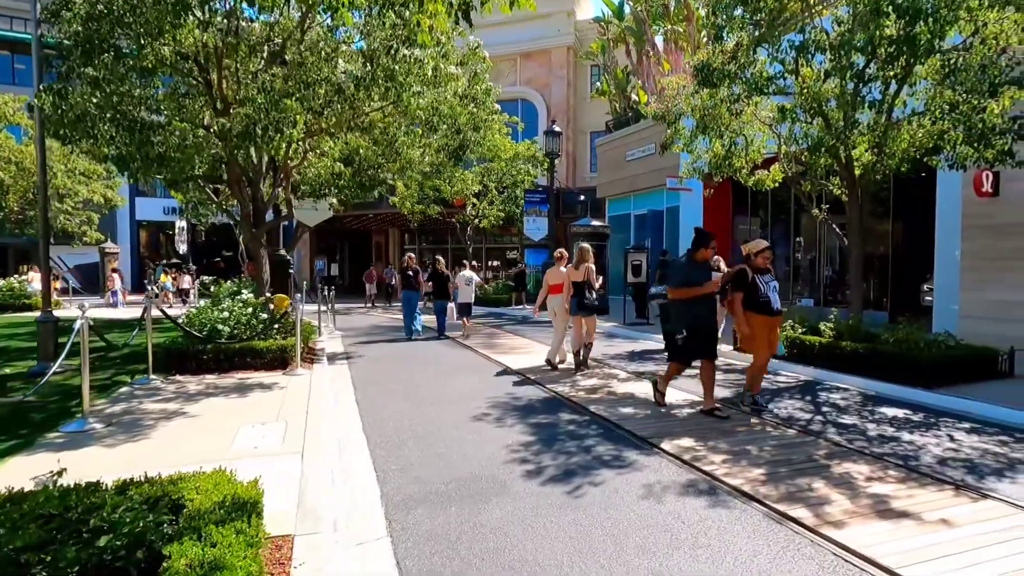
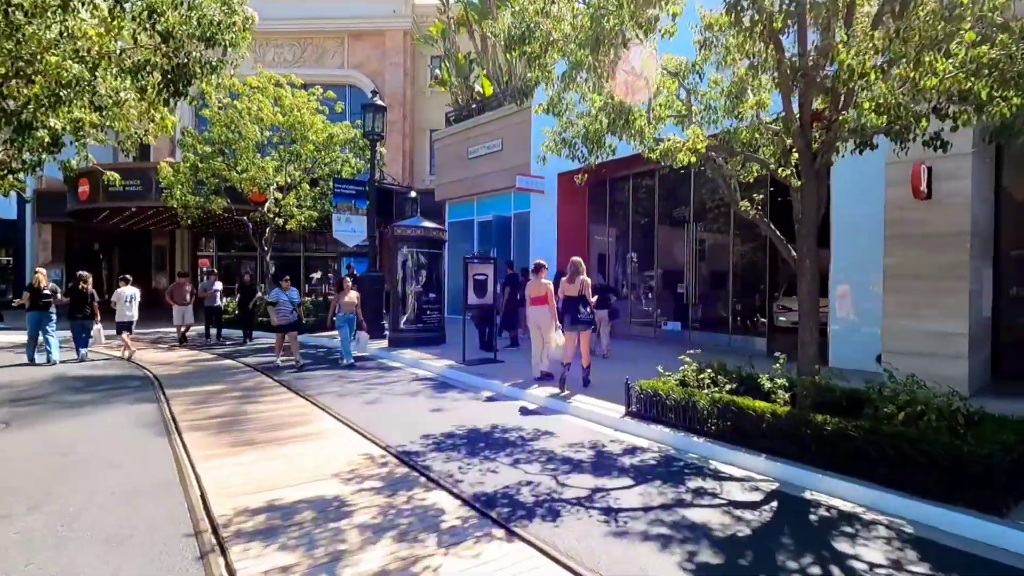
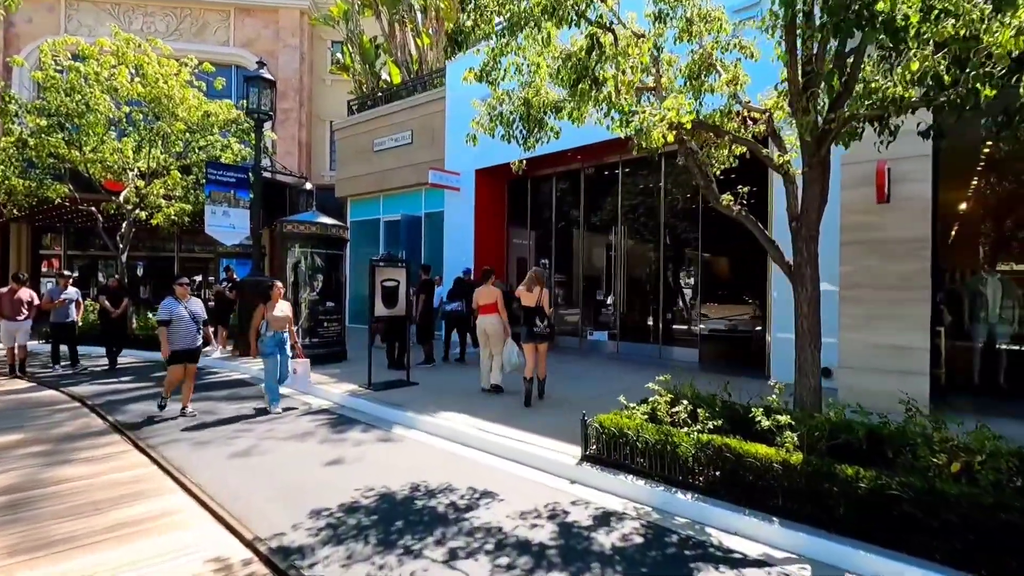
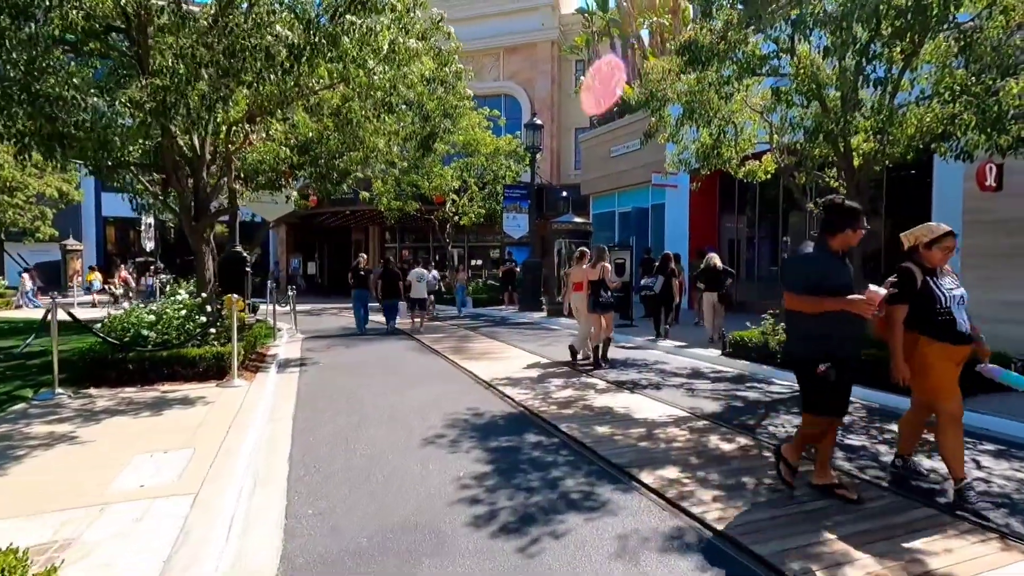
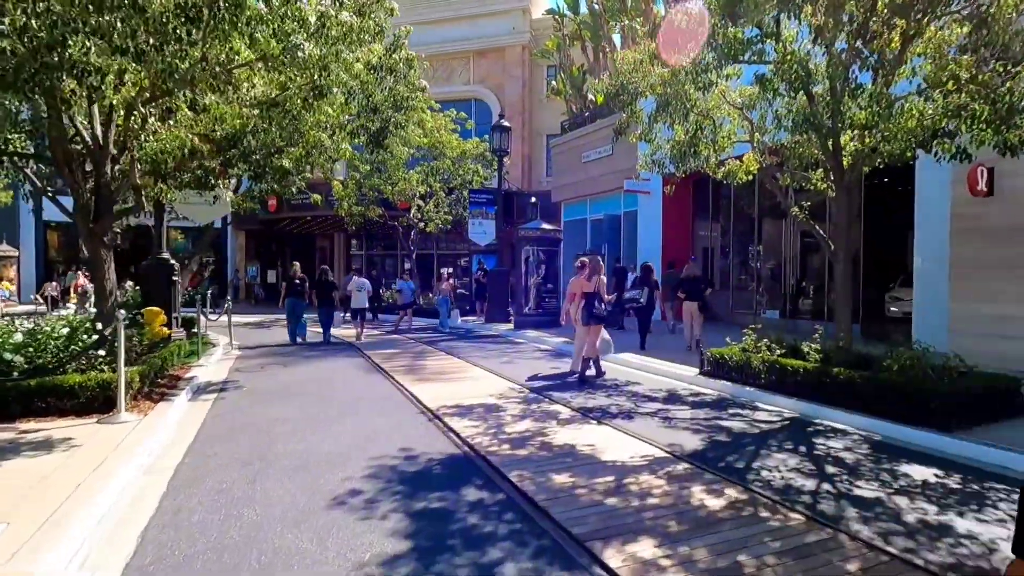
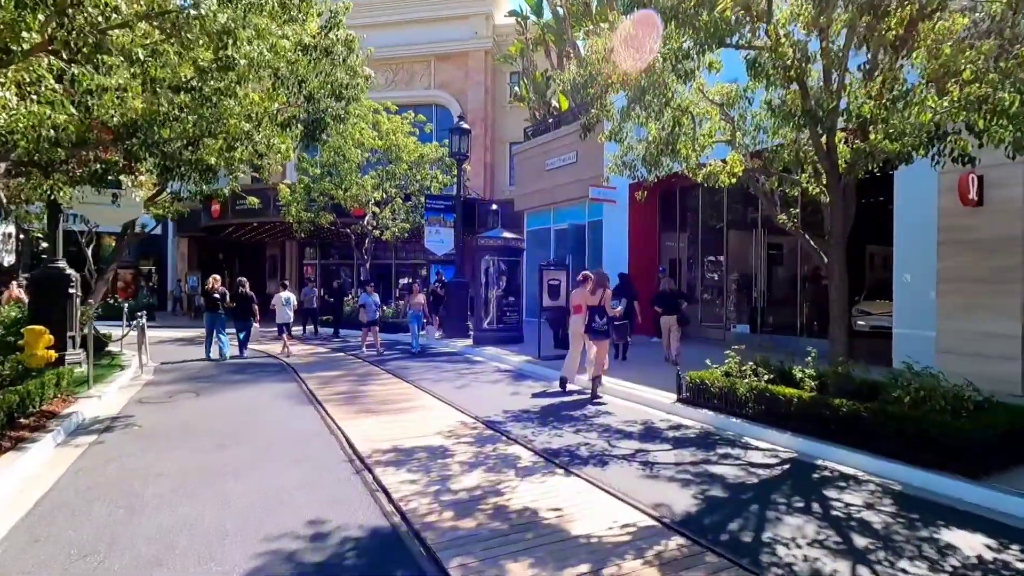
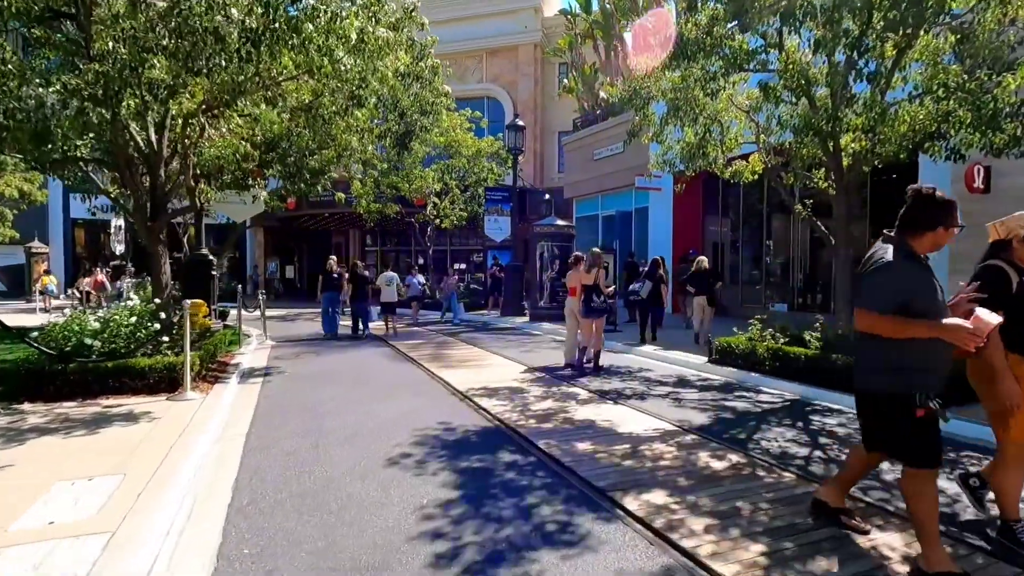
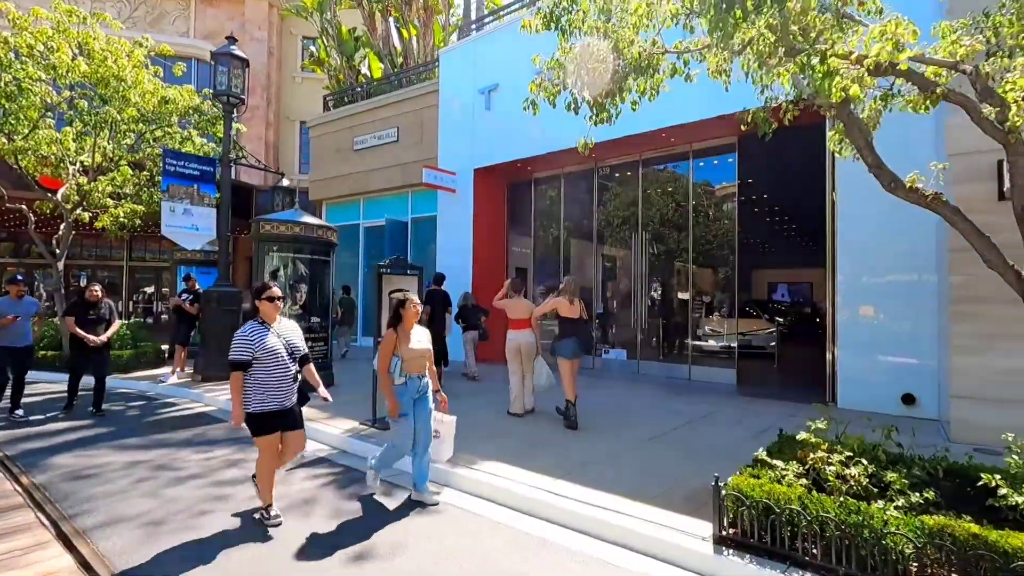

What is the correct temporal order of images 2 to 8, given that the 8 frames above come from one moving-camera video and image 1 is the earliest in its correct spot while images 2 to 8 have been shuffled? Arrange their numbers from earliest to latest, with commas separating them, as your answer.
4, 7, 5, 6, 2, 3, 8
